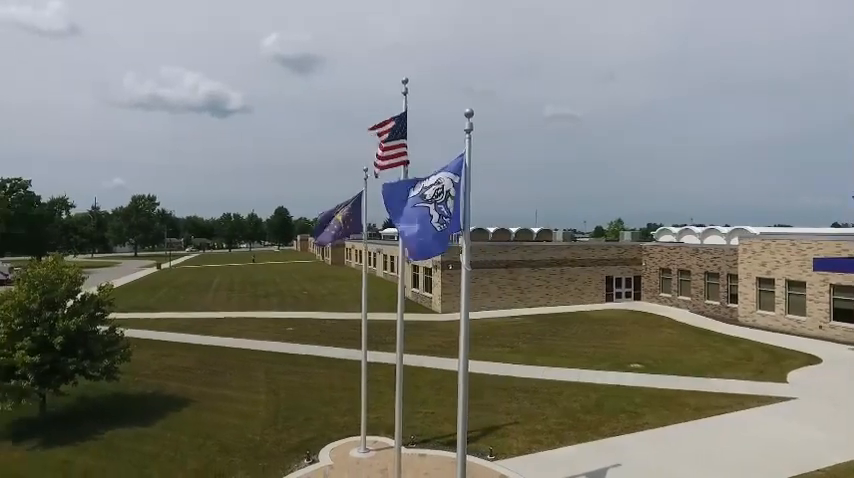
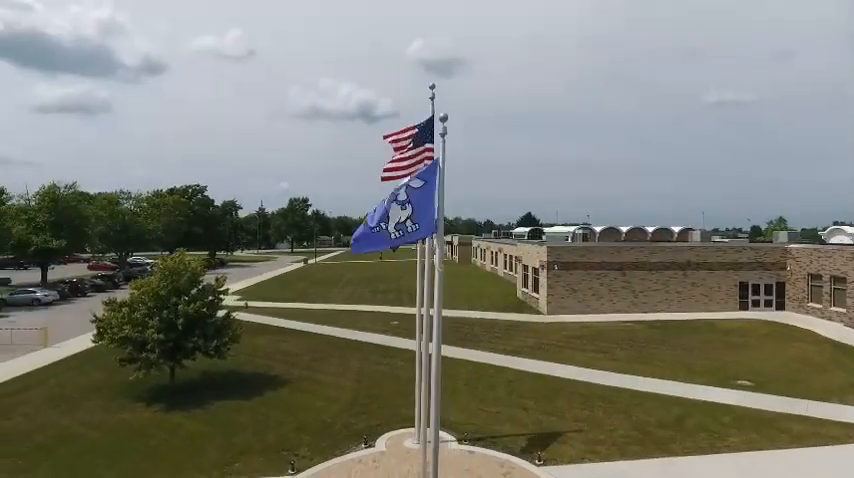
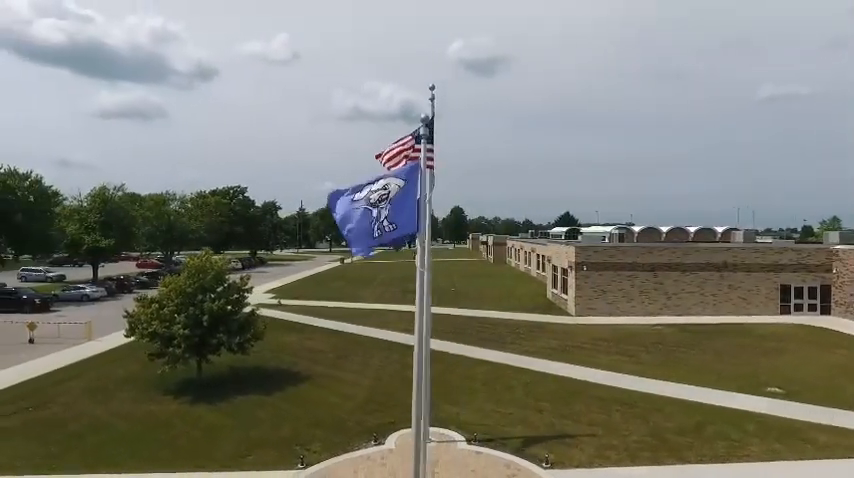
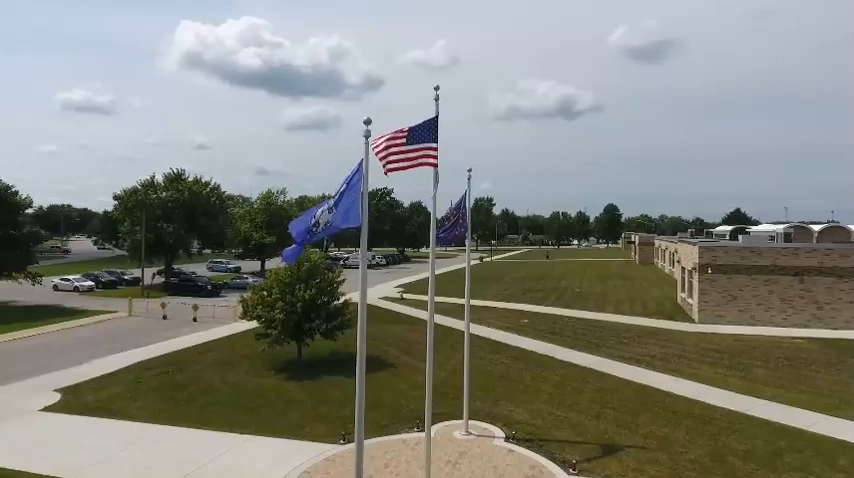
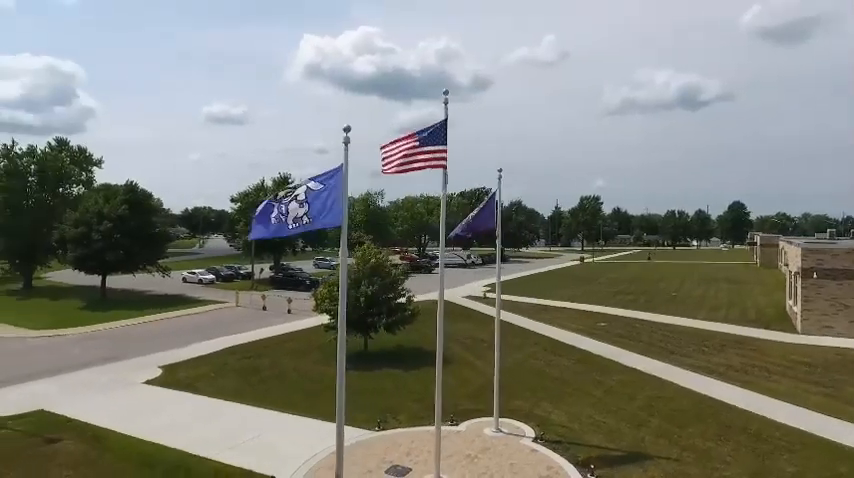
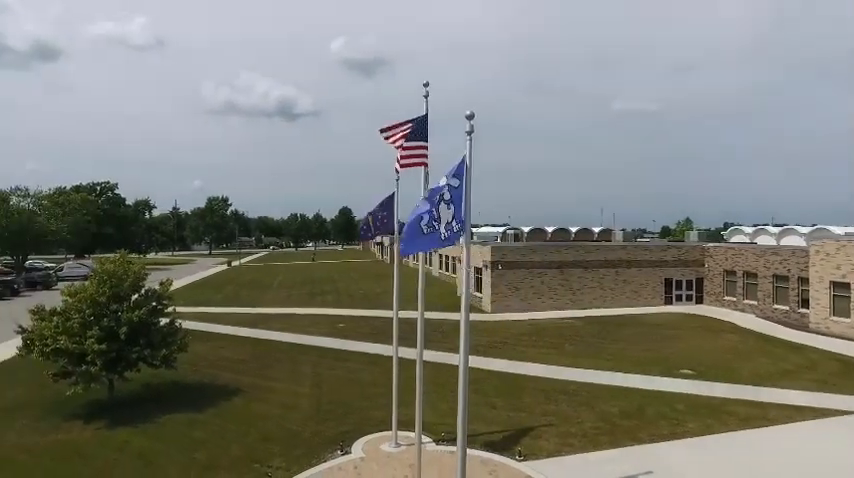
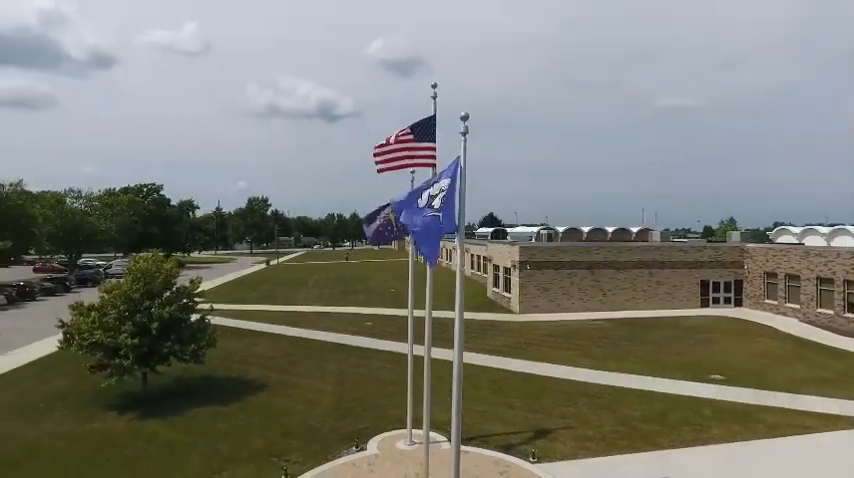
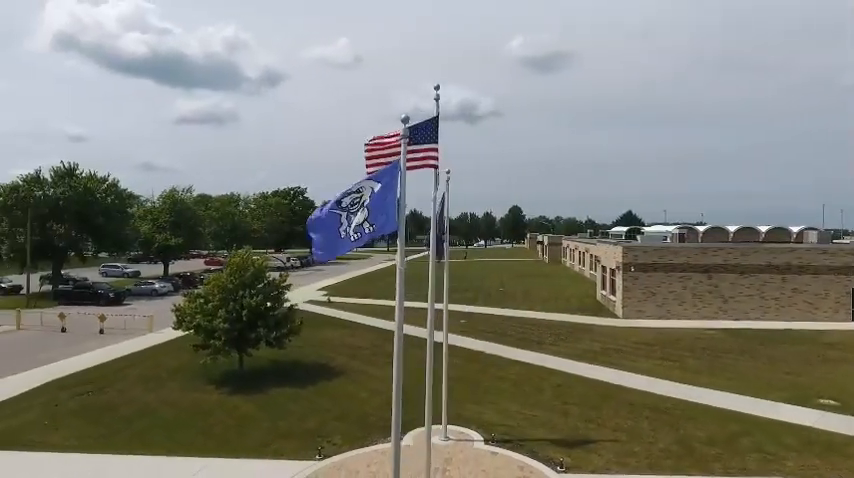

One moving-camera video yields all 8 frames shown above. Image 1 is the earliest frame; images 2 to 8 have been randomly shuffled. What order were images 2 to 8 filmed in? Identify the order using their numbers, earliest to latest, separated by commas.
6, 7, 2, 3, 8, 4, 5
